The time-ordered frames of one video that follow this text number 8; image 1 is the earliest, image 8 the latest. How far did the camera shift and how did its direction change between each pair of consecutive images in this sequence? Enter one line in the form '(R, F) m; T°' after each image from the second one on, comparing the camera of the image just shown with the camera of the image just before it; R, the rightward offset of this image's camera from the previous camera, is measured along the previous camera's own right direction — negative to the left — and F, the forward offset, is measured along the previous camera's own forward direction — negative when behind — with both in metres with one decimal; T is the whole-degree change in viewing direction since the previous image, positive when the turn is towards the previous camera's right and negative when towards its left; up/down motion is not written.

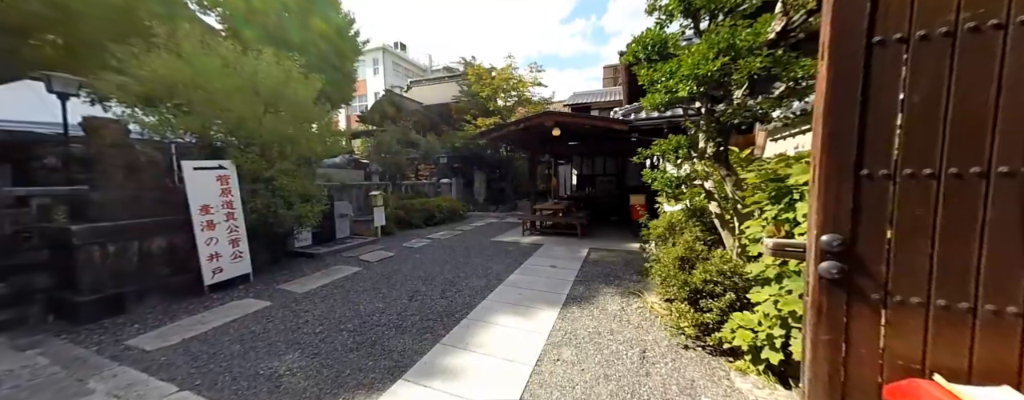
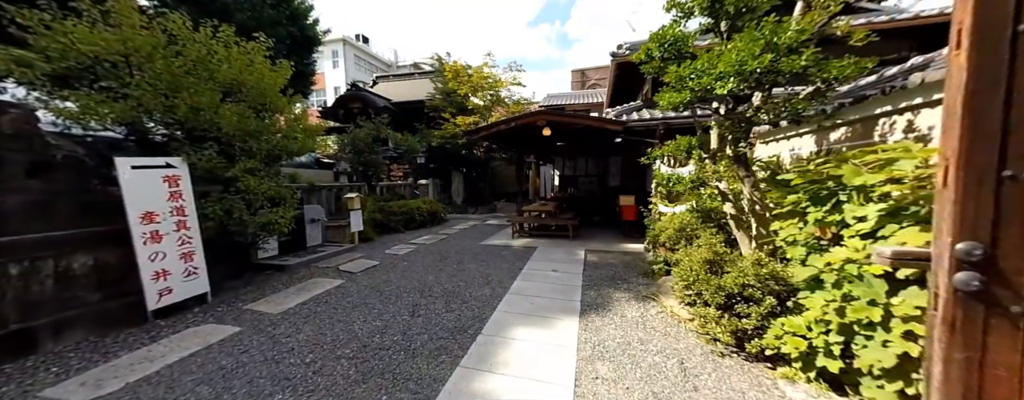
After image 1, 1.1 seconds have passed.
(-0.4, +0.3) m; +6°
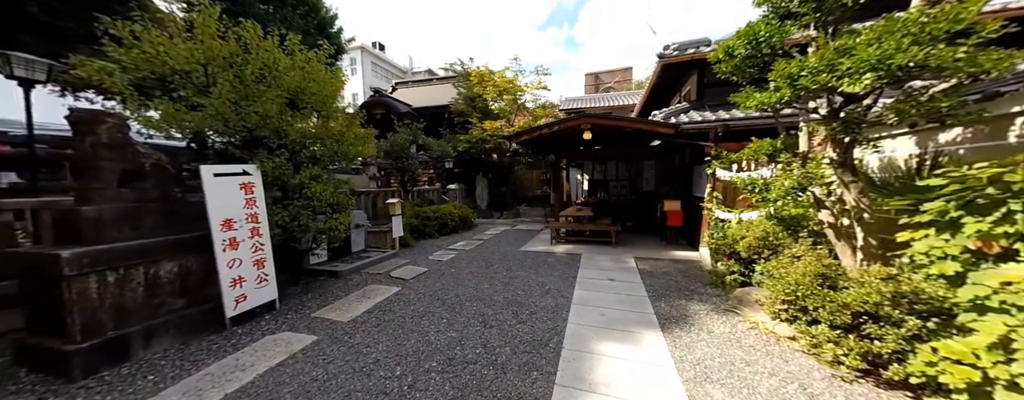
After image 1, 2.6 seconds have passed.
(-0.6, +0.1) m; -2°
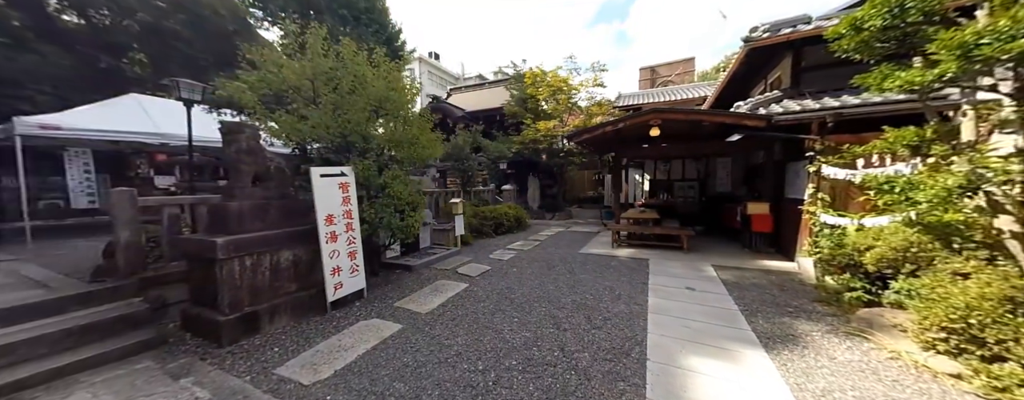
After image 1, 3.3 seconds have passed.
(-0.2, 0.0) m; -10°
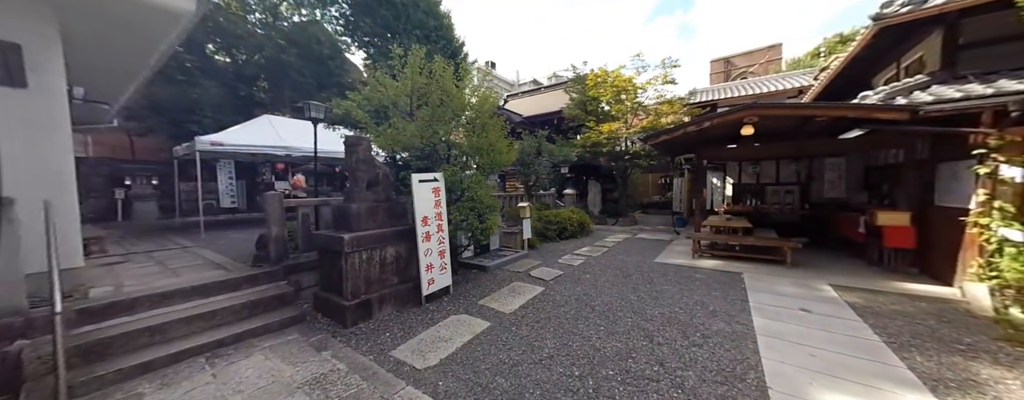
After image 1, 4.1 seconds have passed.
(-0.3, -0.1) m; -11°
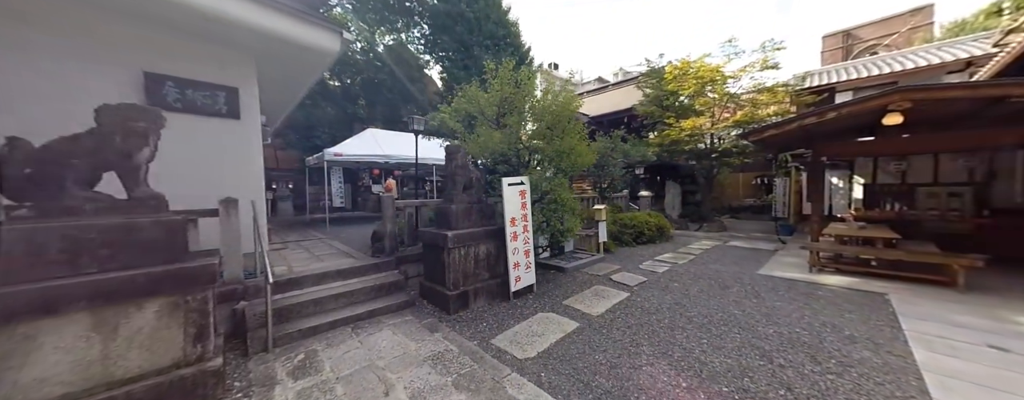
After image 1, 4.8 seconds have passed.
(-0.2, -0.1) m; -13°
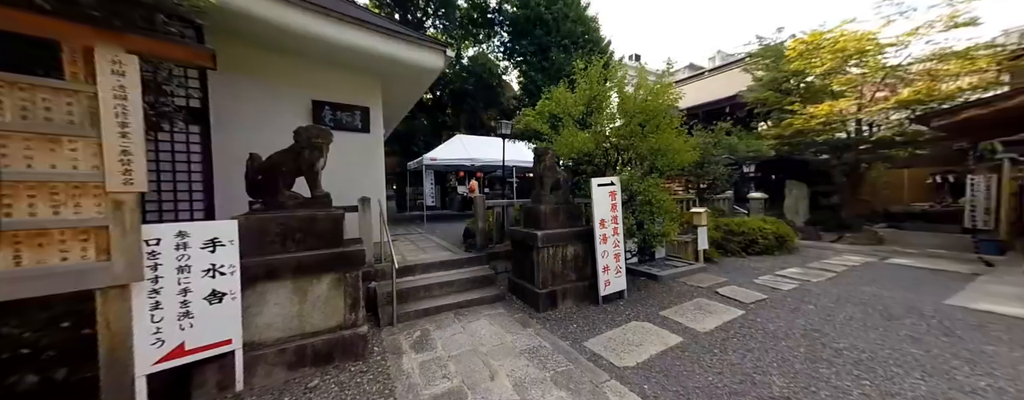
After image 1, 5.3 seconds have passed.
(-0.1, -0.1) m; -15°
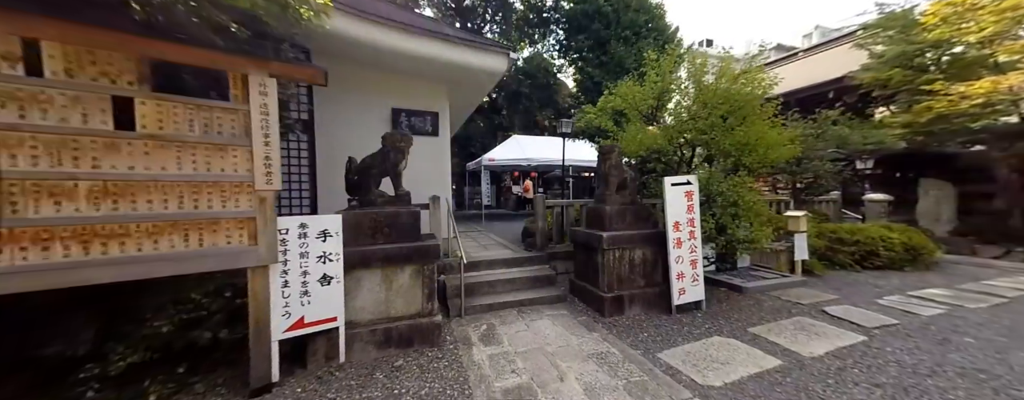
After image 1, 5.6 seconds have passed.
(-0.1, 0.0) m; -11°
